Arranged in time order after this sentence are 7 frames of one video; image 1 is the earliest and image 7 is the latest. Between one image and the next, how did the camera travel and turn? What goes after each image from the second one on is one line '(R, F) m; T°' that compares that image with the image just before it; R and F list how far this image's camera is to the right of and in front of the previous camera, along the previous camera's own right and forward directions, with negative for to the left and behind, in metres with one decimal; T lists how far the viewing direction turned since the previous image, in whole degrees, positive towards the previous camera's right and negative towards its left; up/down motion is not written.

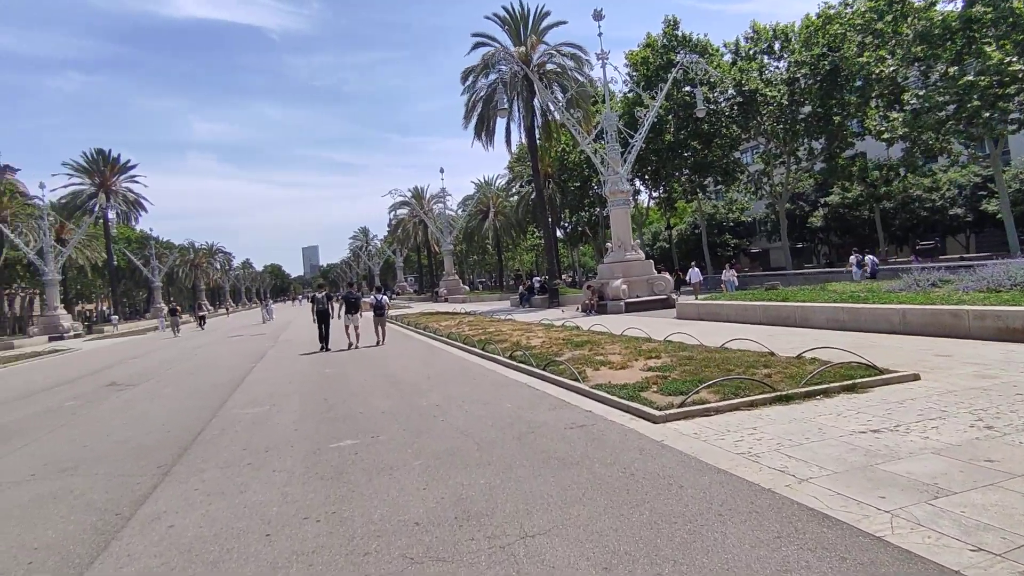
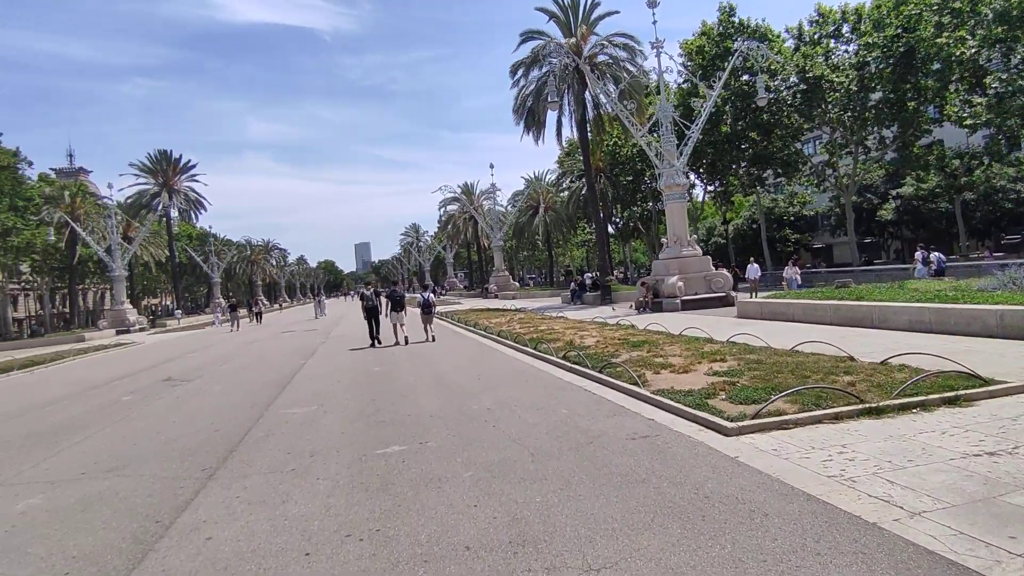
(-0.1, +0.5) m; -5°
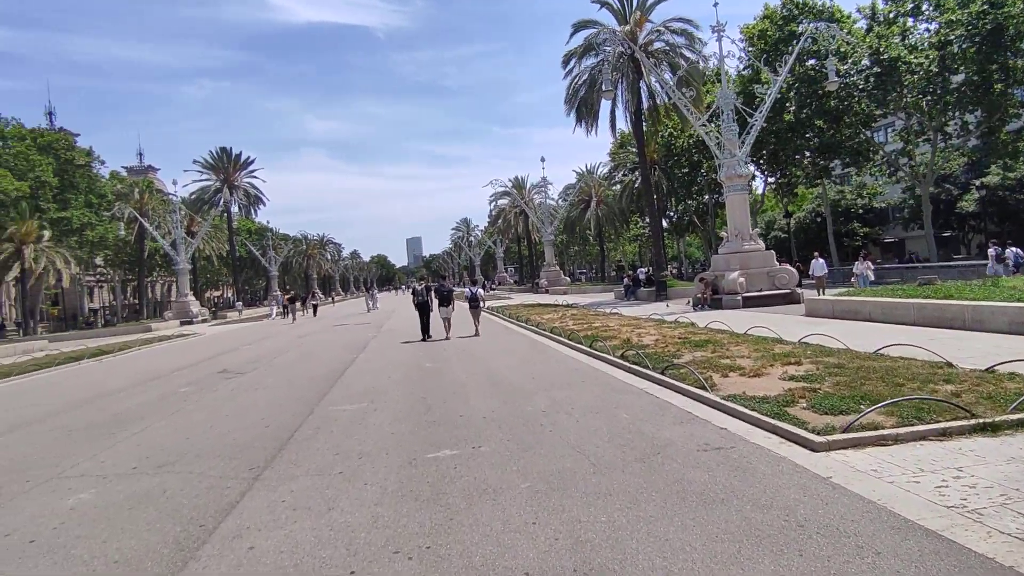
(-0.1, +0.5) m; -5°
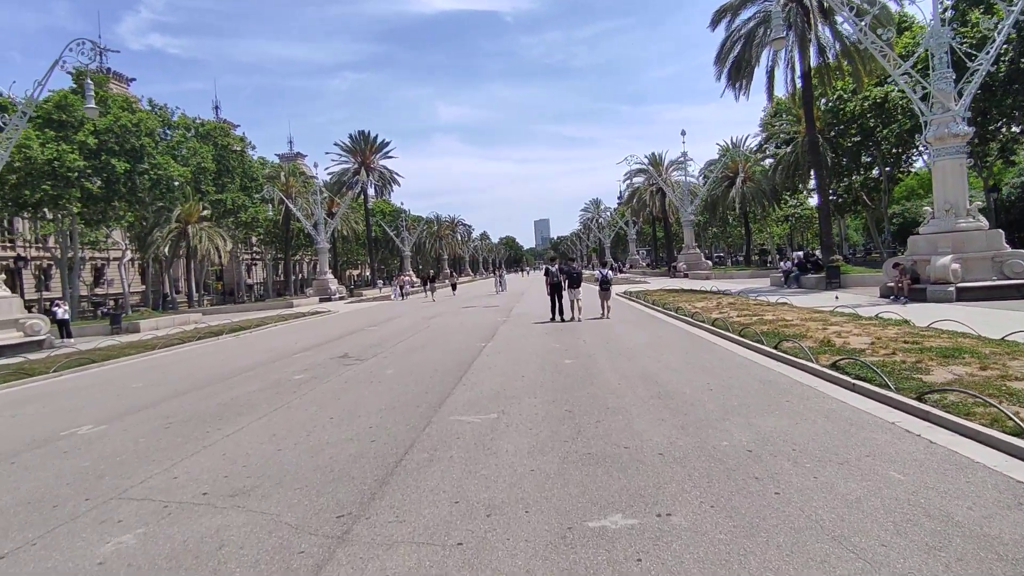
(-0.6, +2.5) m; -12°
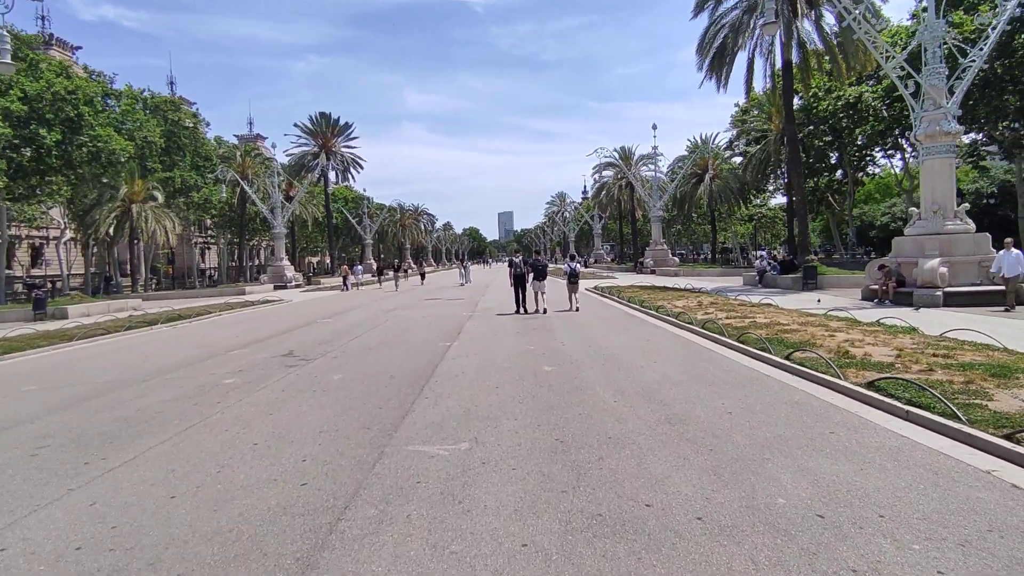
(-0.2, +1.7) m; +4°
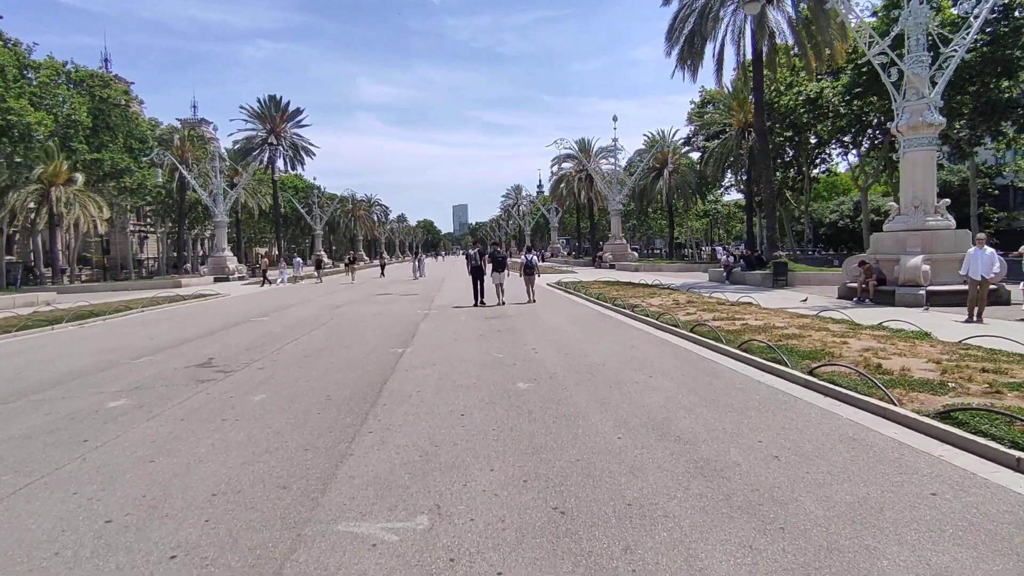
(-0.2, +2.0) m; +4°
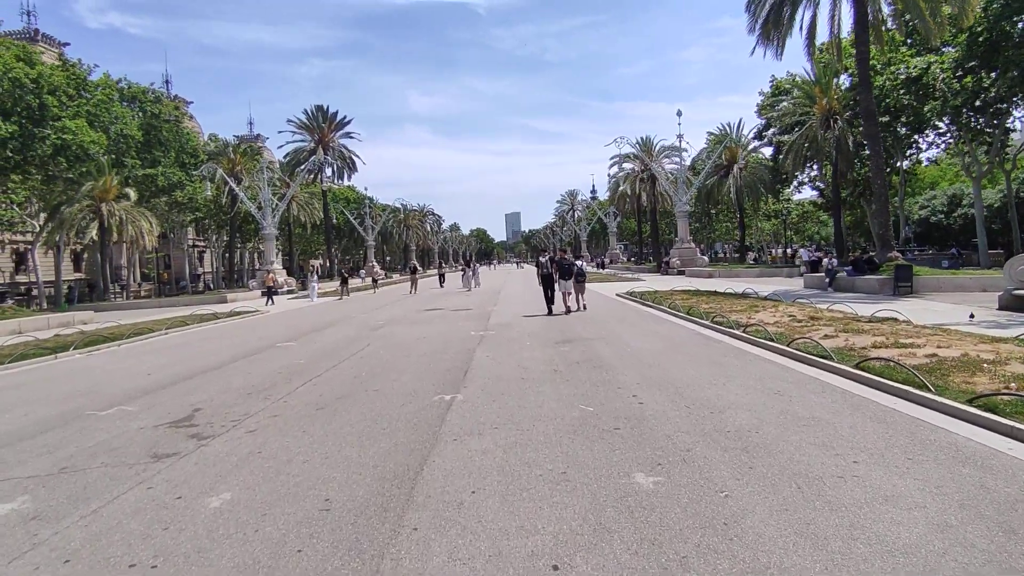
(-0.5, +3.4) m; -5°
